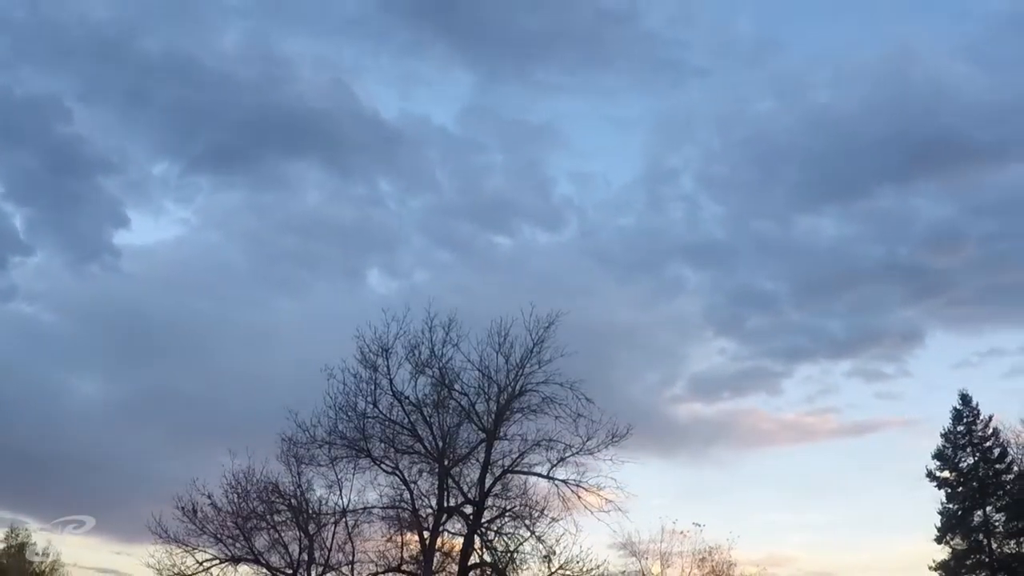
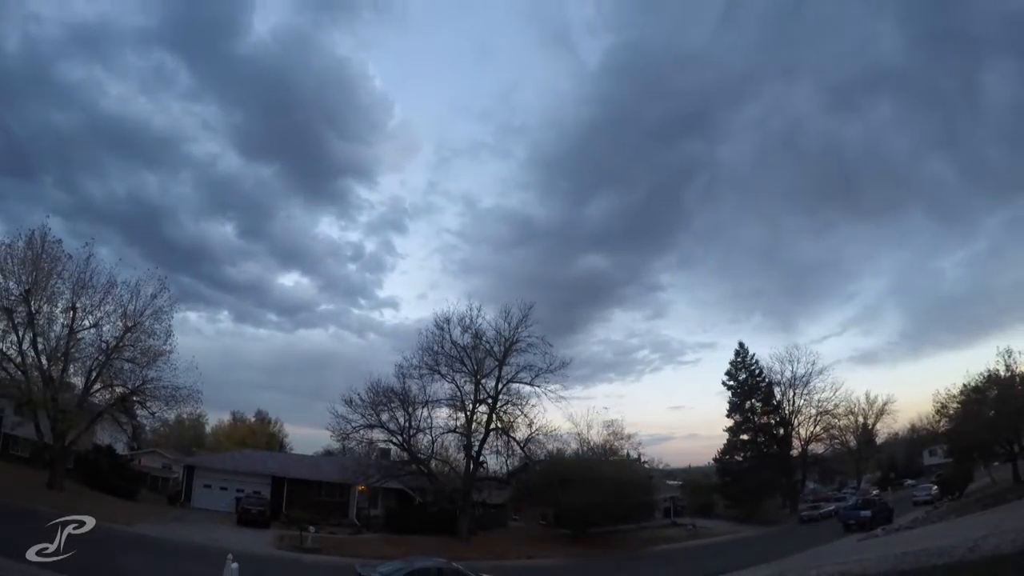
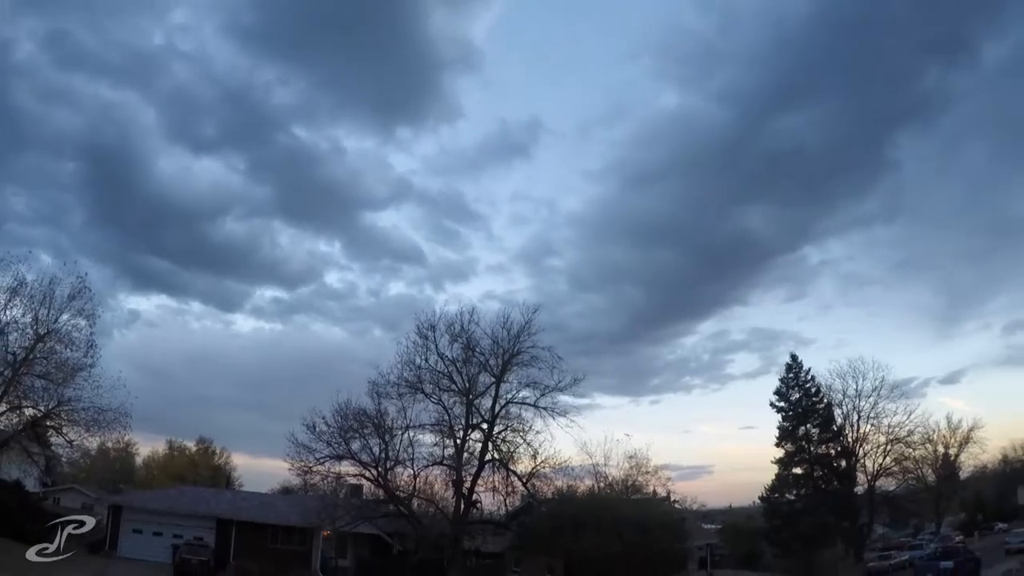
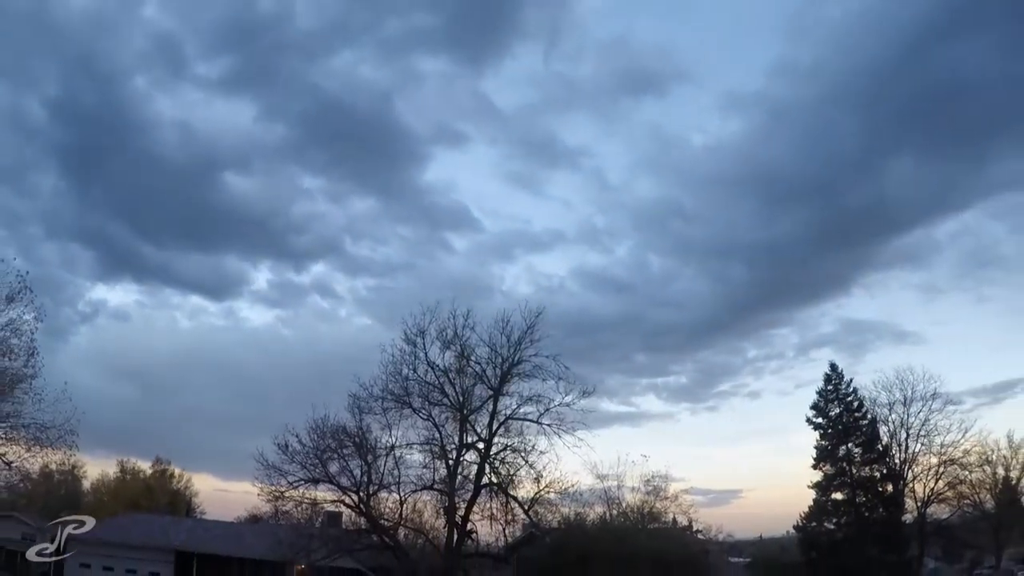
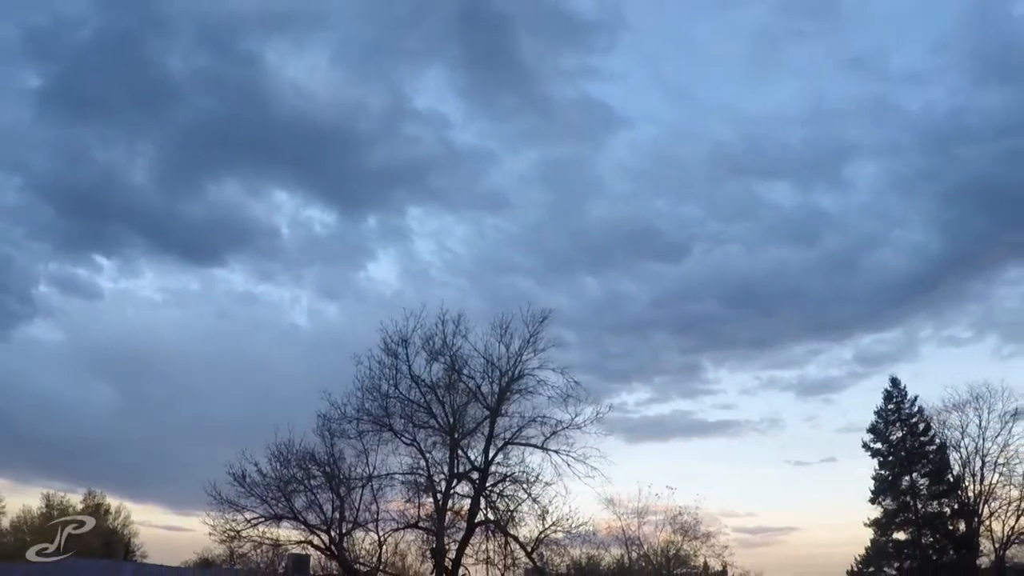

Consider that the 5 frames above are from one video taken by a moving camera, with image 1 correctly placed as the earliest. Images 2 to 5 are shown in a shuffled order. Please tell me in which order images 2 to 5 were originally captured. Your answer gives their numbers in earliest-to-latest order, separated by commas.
5, 4, 3, 2
